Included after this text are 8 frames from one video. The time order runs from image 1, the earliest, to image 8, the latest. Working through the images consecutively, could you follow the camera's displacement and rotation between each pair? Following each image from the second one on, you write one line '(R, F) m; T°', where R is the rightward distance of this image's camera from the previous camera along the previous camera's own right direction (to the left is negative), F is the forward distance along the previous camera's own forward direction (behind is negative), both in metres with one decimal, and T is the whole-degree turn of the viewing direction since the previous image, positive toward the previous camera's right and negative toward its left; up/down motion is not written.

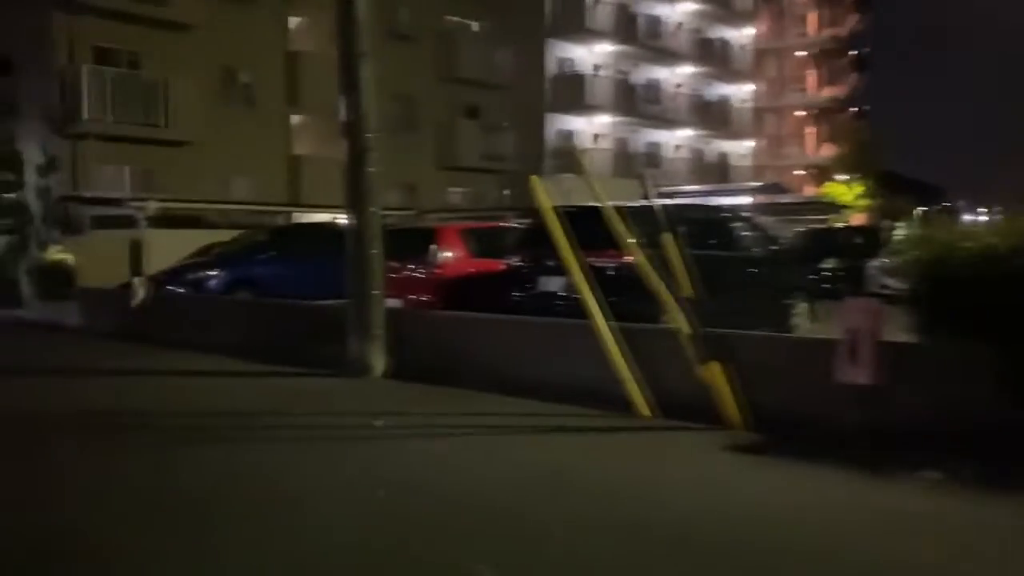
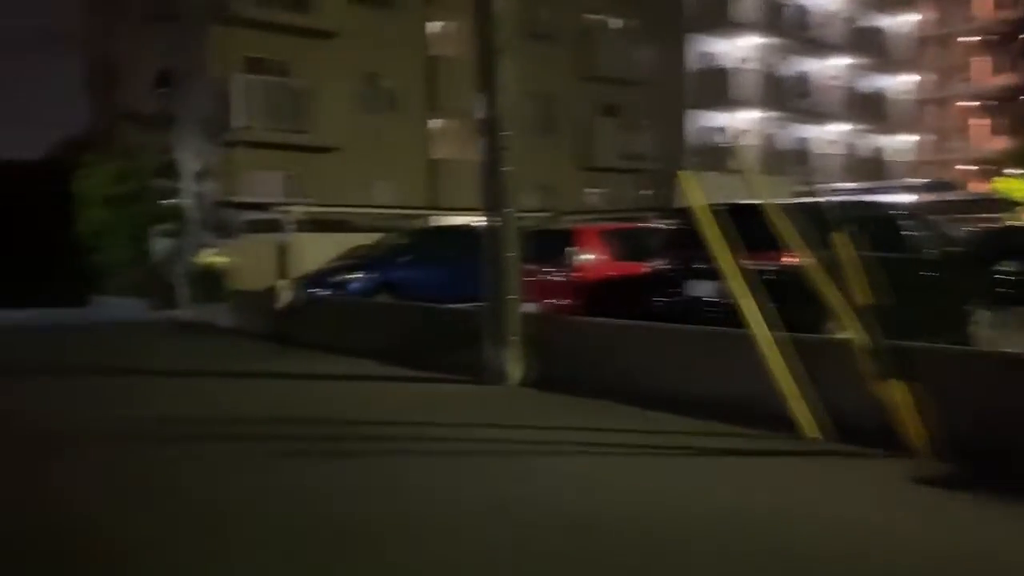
(-0.1, +0.6) m; -9°
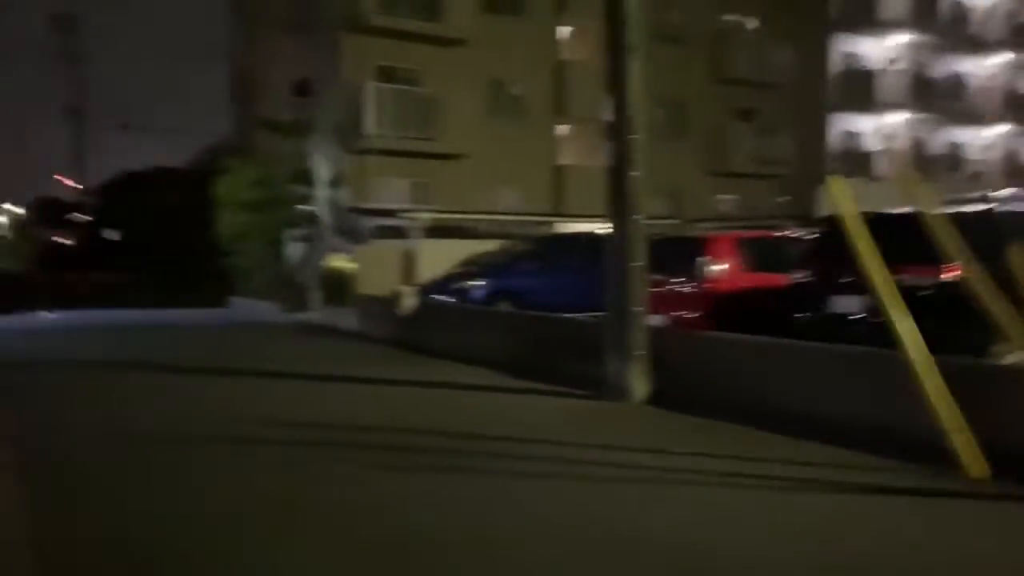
(0.0, +0.4) m; -8°
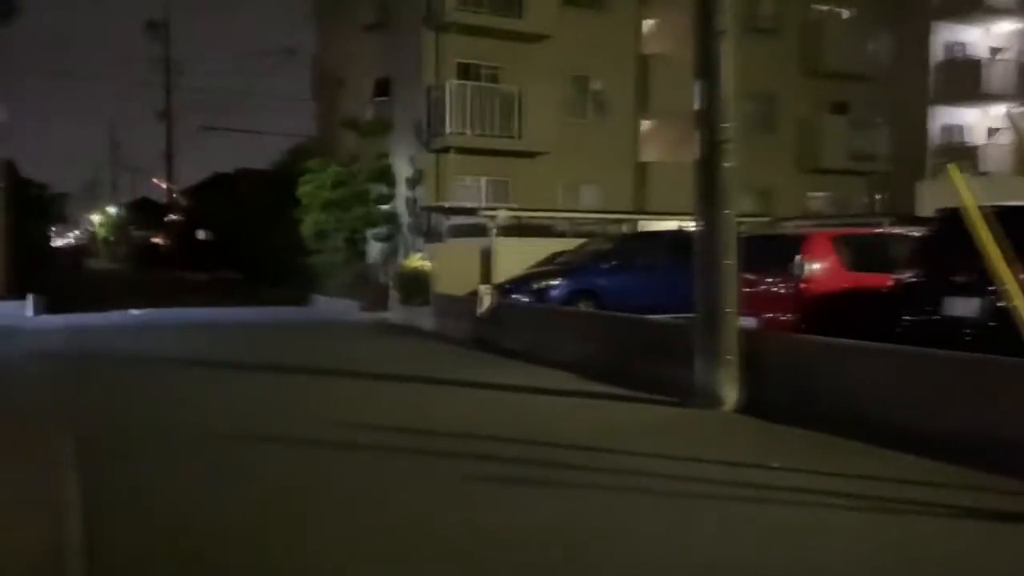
(0.0, +0.5) m; -5°
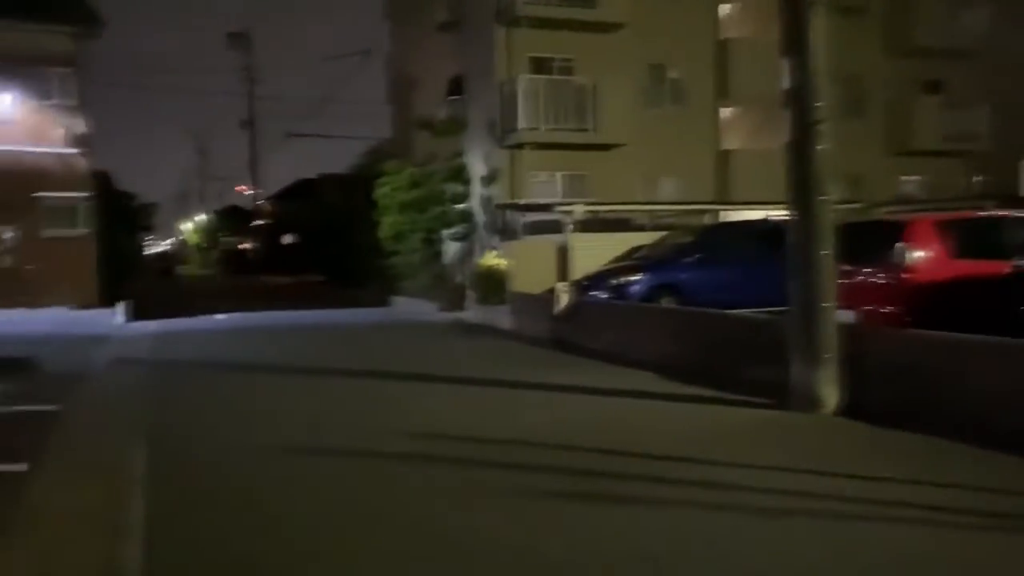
(0.0, +0.5) m; -5°
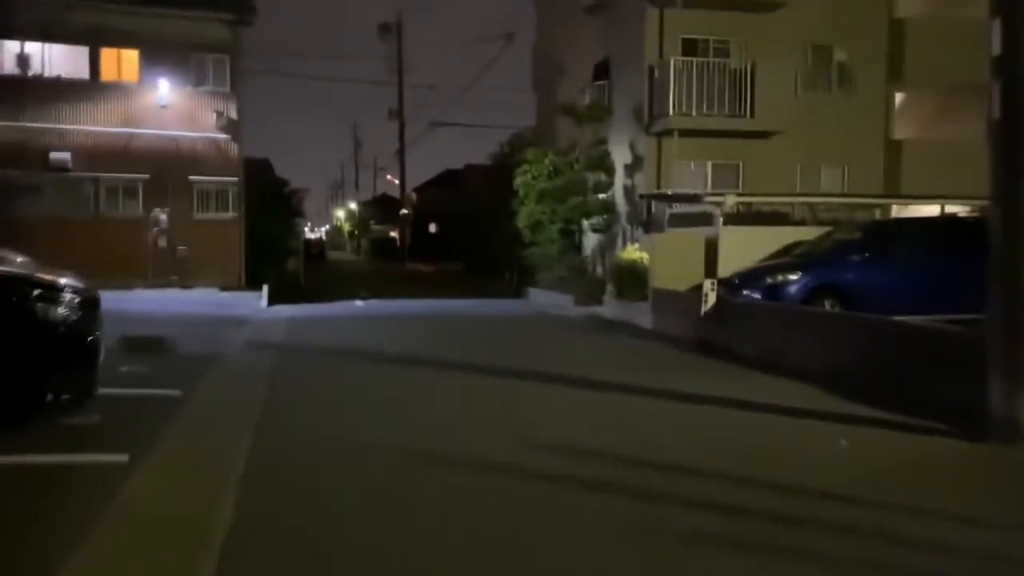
(0.0, +1.1) m; -9°
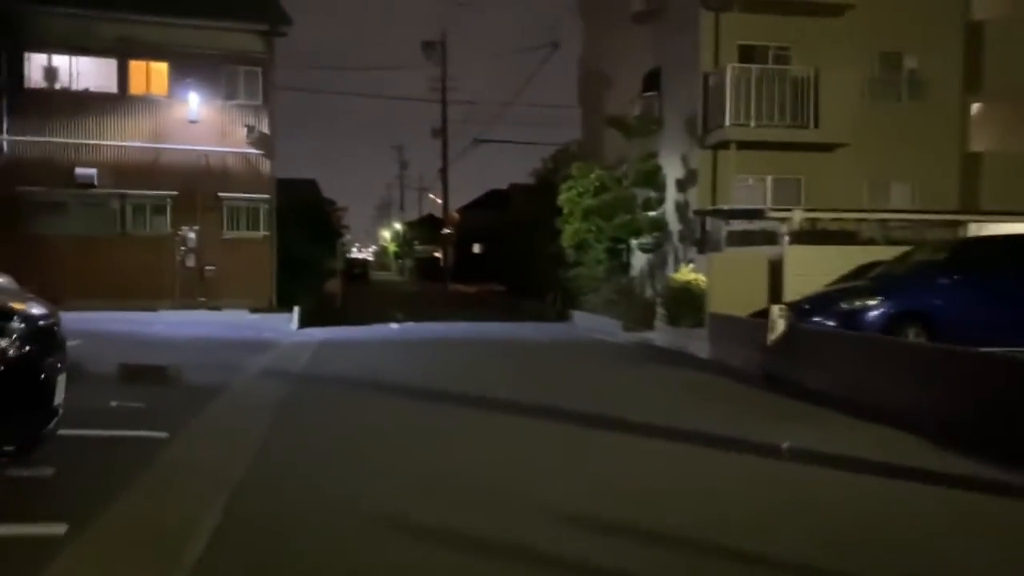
(0.0, +1.6) m; -3°
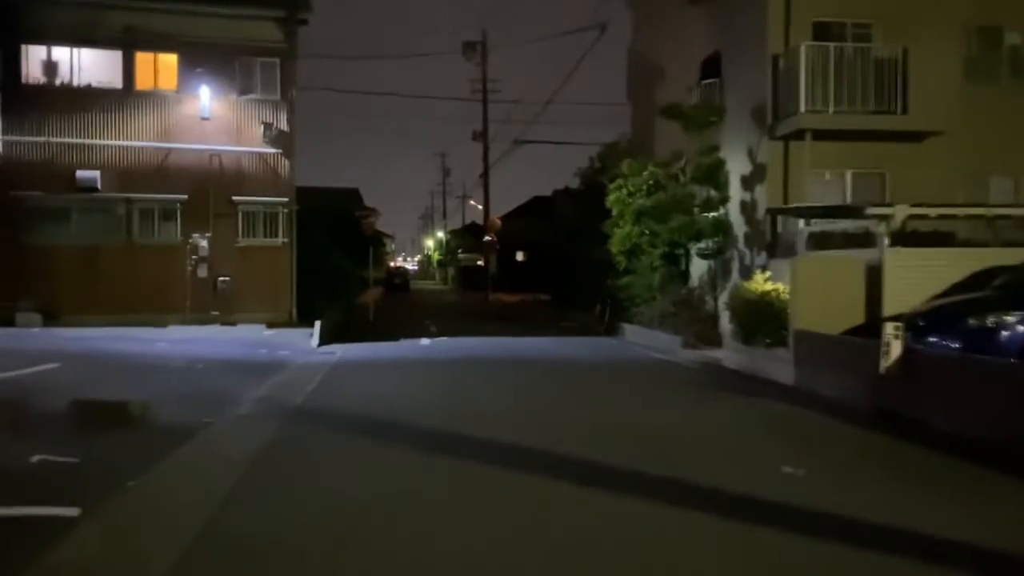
(0.0, +2.6) m; -3°
